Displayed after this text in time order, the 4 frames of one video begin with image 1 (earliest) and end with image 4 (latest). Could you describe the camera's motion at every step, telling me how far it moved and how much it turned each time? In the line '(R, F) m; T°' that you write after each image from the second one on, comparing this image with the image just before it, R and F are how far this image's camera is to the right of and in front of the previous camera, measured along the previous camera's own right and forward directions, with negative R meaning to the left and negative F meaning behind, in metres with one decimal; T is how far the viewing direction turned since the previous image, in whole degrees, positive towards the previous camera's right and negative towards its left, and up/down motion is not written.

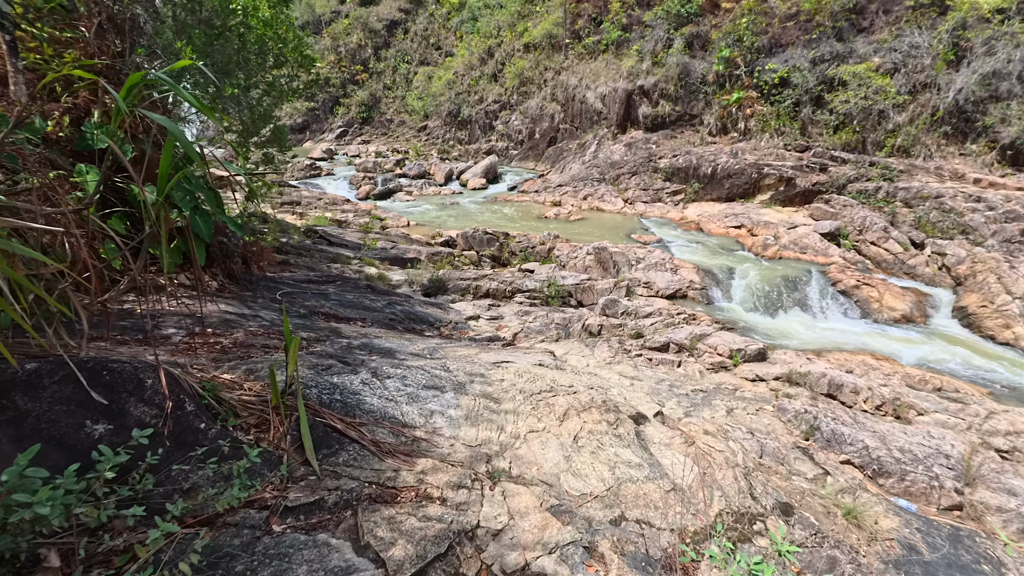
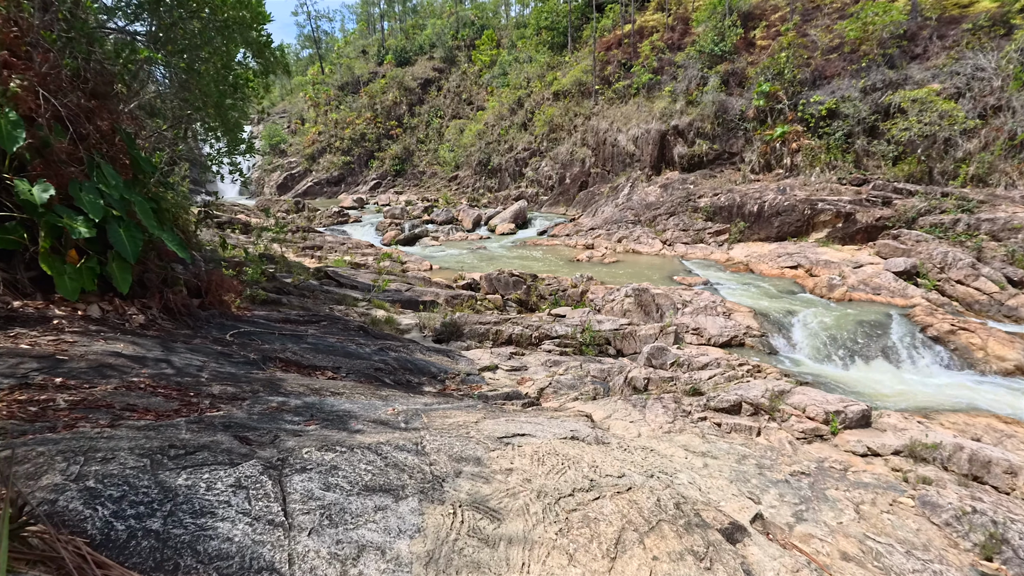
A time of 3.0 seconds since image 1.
(+0.1, +1.4) m; -4°
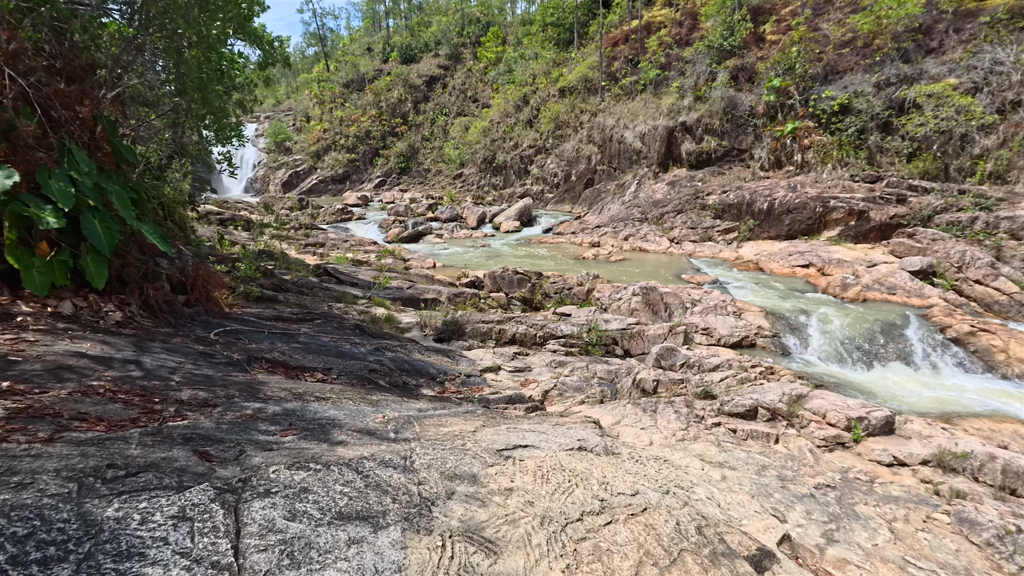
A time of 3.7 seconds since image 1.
(0.0, +0.3) m; -1°
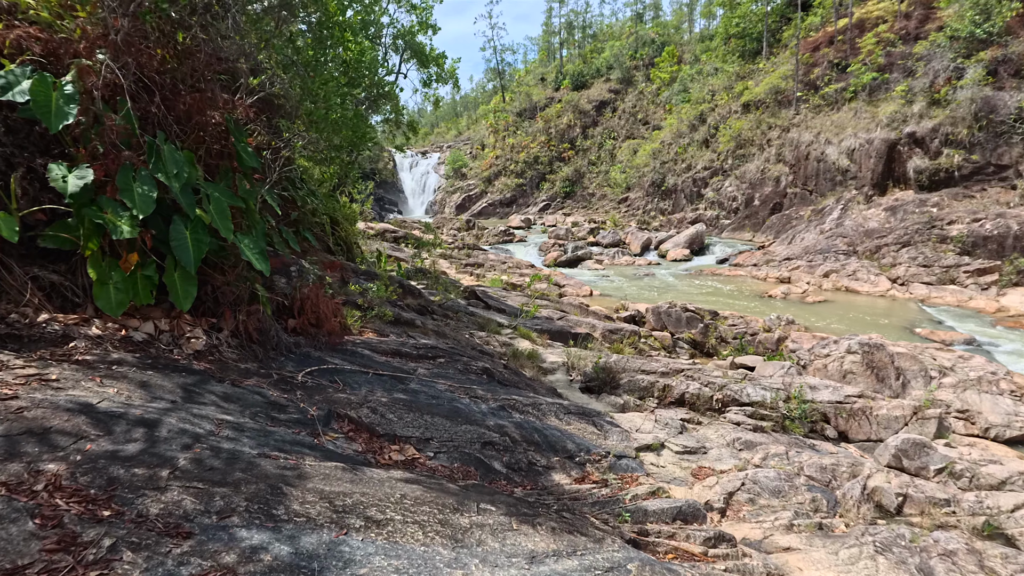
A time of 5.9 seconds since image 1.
(-0.1, +1.3) m; -18°
